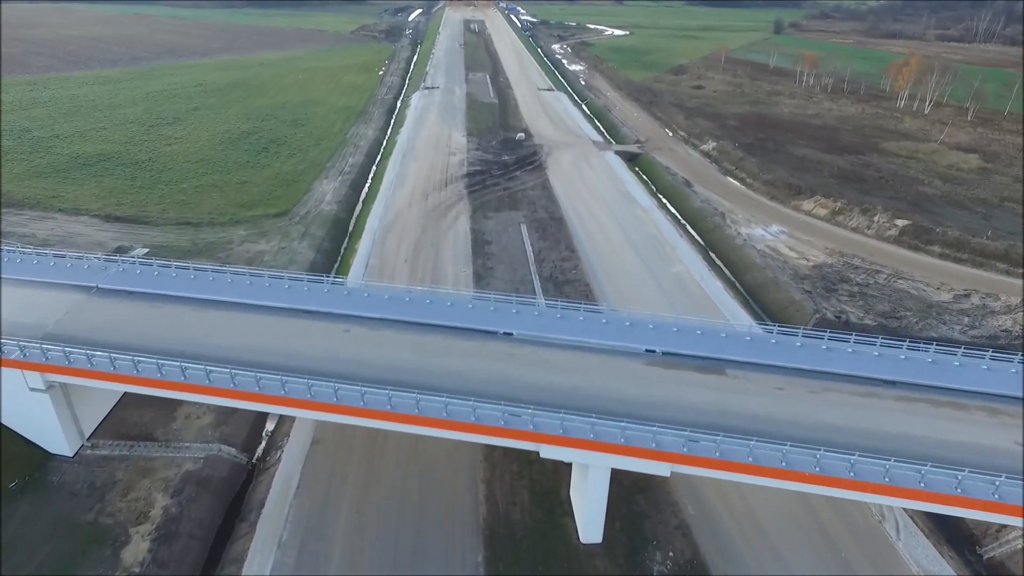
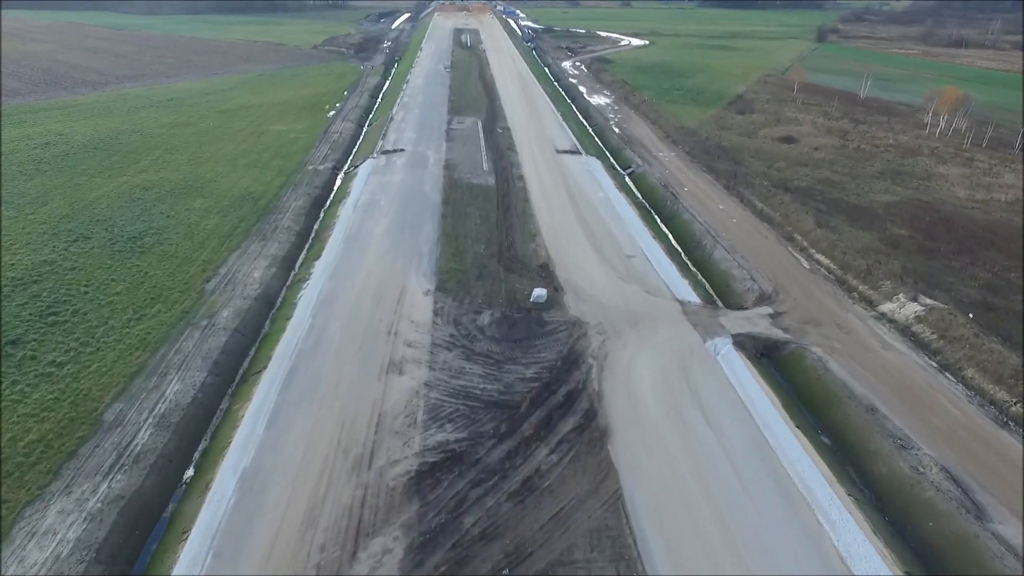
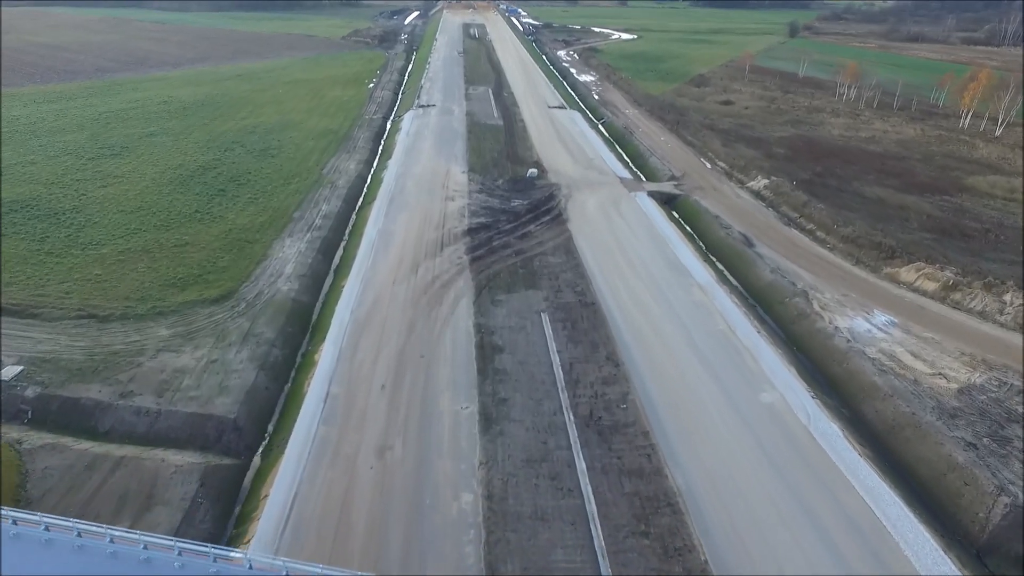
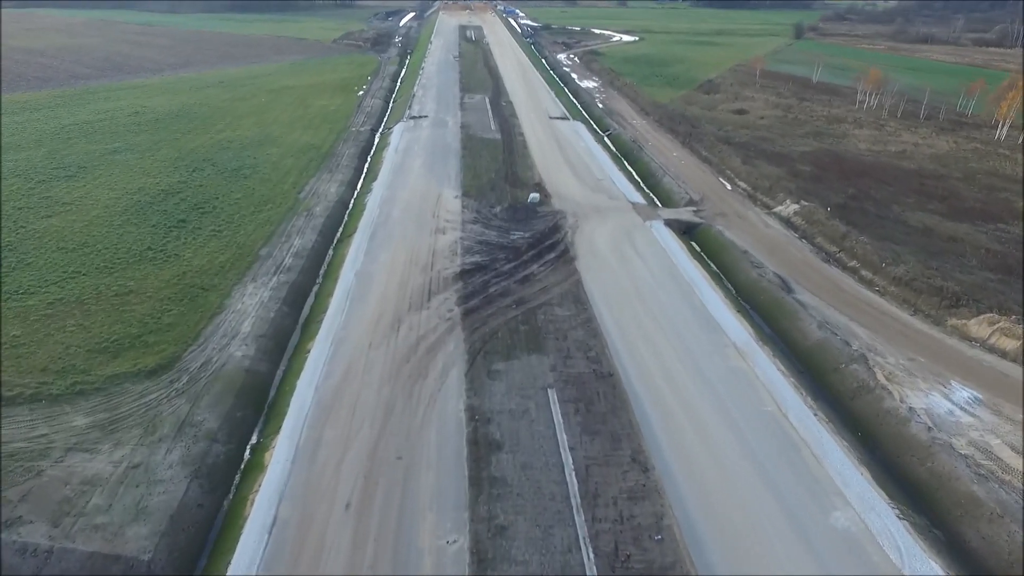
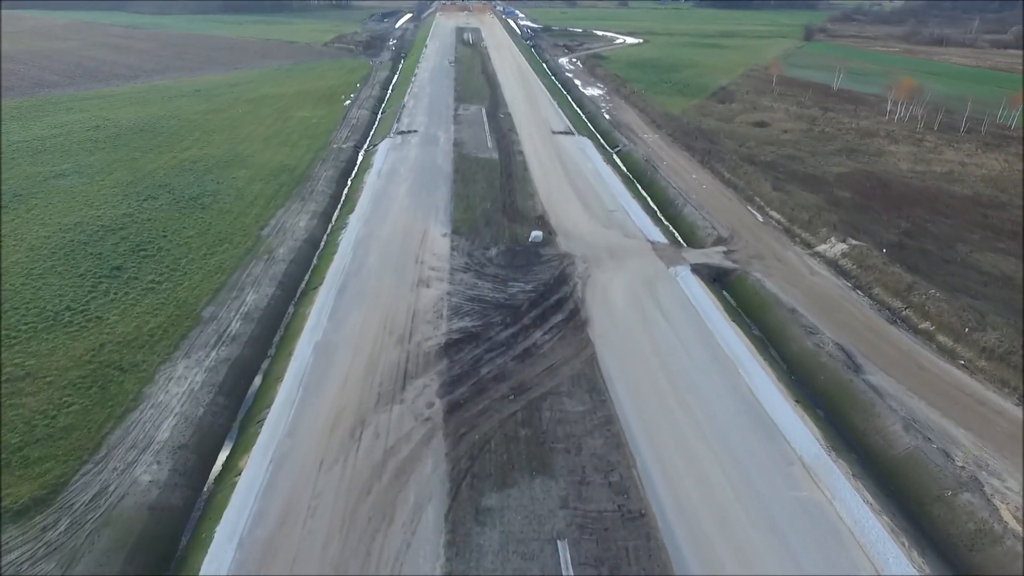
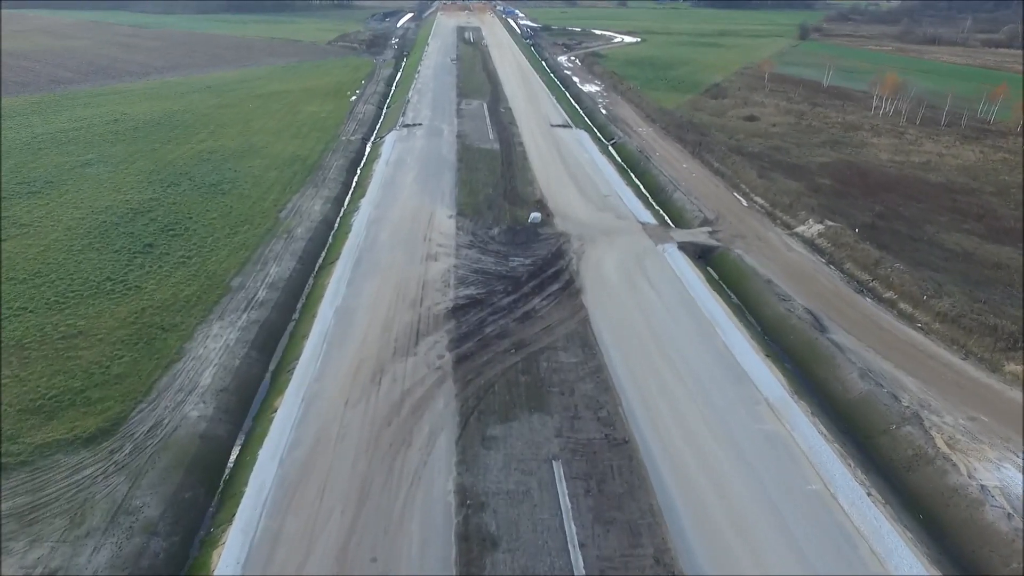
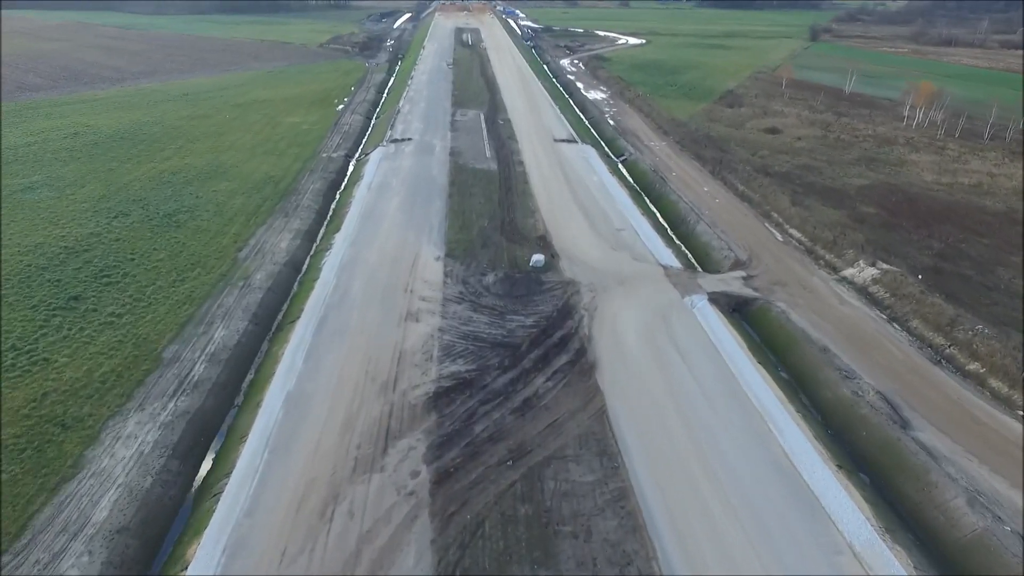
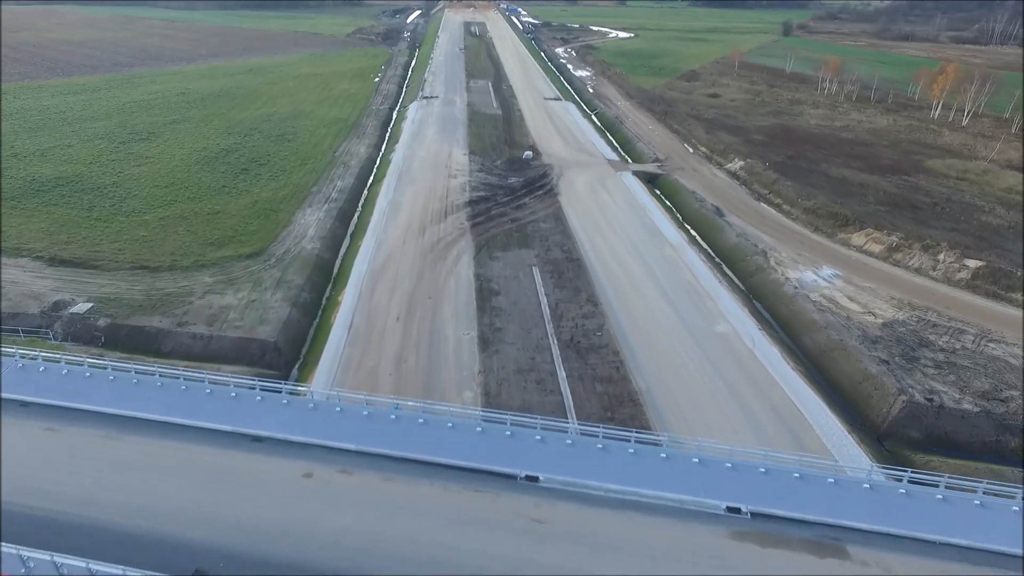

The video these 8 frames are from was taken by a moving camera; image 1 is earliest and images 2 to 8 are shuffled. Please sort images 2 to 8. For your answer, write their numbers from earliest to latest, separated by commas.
8, 3, 4, 6, 5, 7, 2
